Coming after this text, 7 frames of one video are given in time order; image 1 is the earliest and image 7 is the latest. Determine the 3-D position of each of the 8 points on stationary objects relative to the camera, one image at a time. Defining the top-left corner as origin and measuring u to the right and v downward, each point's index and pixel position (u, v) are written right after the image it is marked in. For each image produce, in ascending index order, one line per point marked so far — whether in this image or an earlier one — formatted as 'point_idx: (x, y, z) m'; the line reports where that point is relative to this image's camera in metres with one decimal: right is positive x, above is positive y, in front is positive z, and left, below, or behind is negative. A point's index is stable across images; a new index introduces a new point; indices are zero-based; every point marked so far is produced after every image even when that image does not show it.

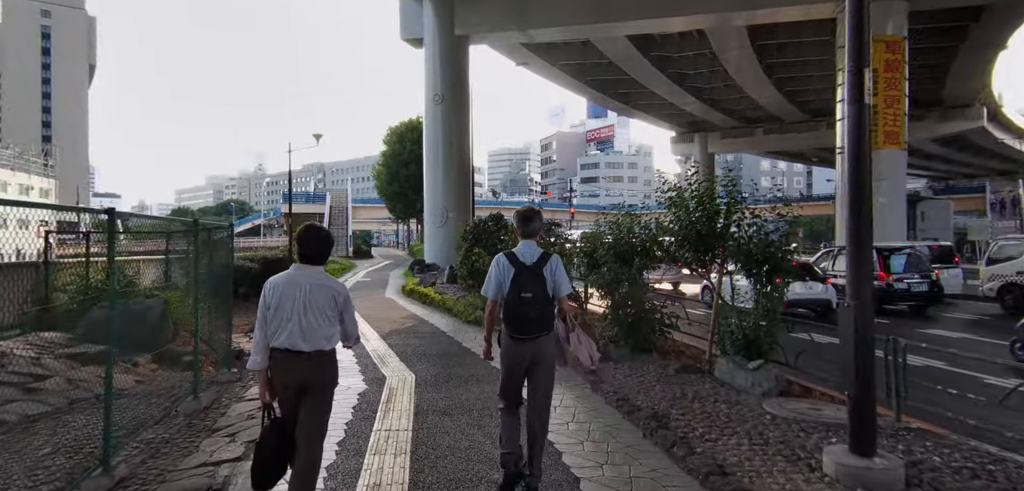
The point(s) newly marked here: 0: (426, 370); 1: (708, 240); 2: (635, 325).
0: (-1.0, -1.4, +6.4) m
1: (+2.1, +0.1, +6.0) m
2: (+1.6, -1.0, +7.4) m
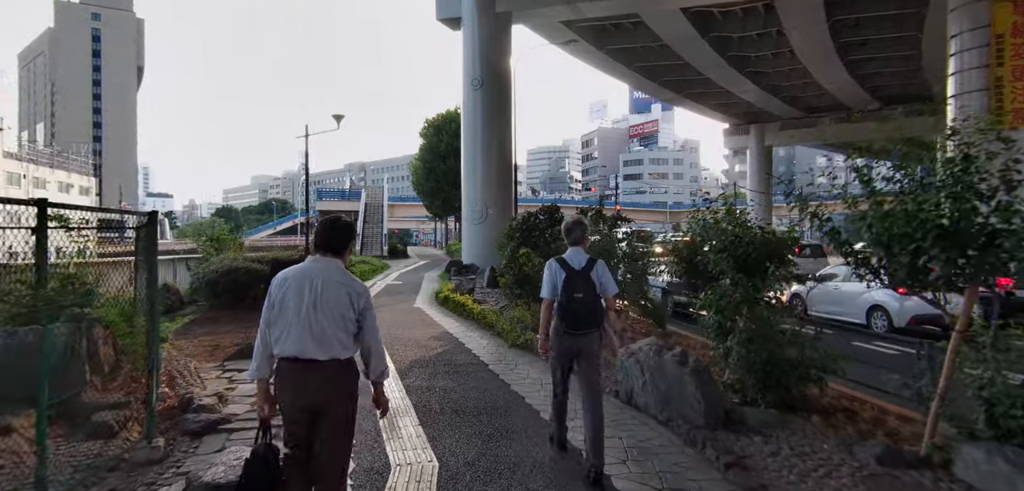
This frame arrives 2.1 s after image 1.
0: (-0.4, -1.4, +4.0) m
1: (+2.7, 0.0, +3.3) m
2: (+2.3, -1.0, +4.9) m
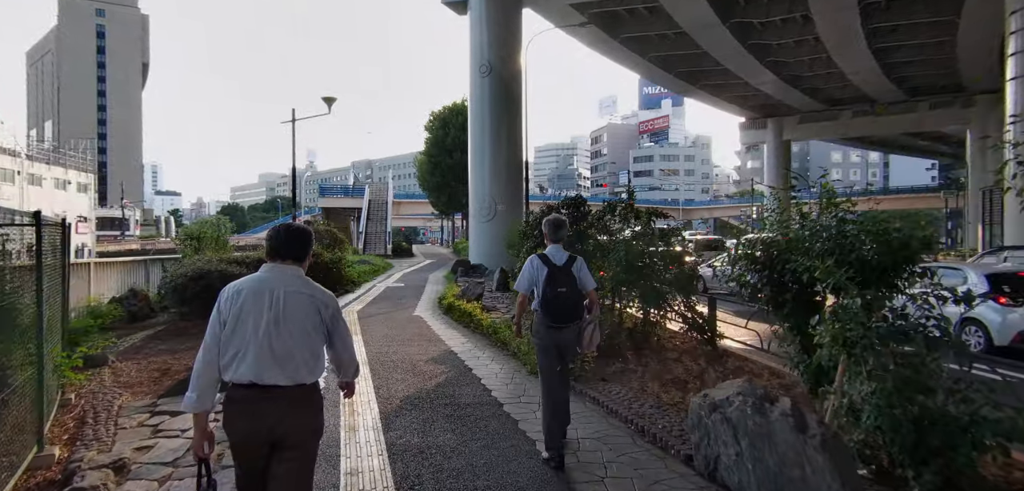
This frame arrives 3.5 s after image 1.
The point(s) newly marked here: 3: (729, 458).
0: (-0.2, -1.5, +2.4) m
1: (+2.8, 0.0, +1.7) m
2: (+2.4, -1.1, +3.3) m
3: (+1.3, -1.3, +3.3) m
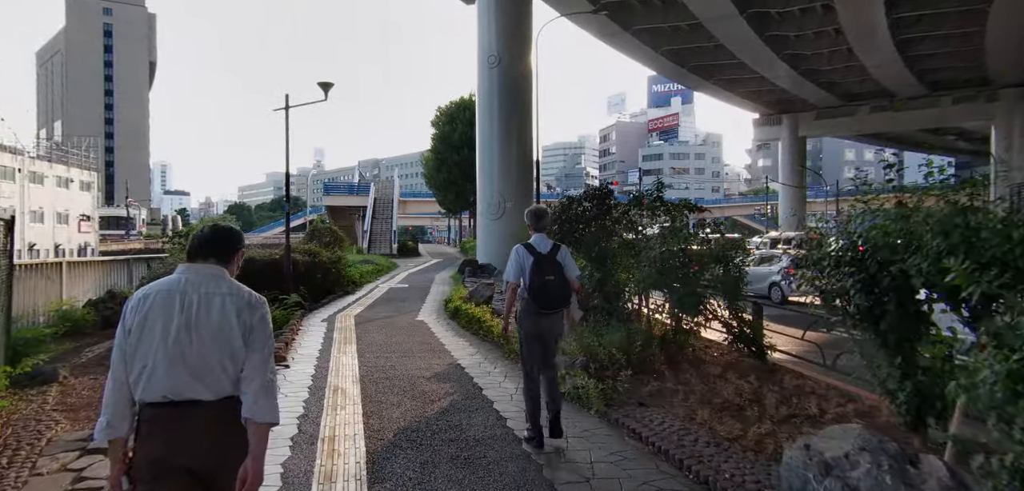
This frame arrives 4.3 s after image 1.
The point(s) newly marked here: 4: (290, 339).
0: (-0.1, -1.4, +1.5) m
1: (+2.9, 0.0, +0.7) m
2: (+2.6, -1.0, +2.3) m
3: (+1.4, -1.2, +2.3) m
4: (-3.0, -1.3, +7.5) m
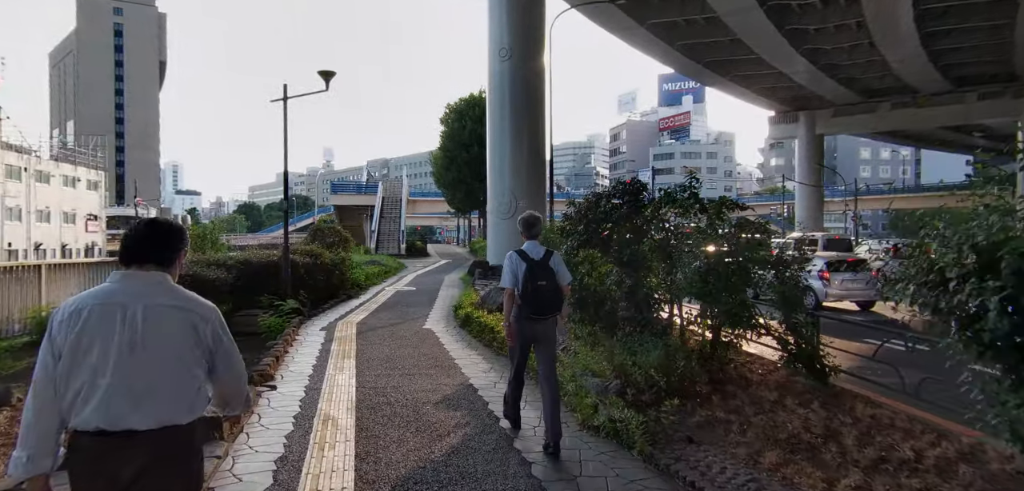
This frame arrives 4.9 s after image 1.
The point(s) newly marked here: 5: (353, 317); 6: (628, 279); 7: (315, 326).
0: (0.0, -1.5, +0.6) m
1: (+3.0, 0.0, -0.1) m
2: (+2.7, -1.1, +1.4) m
3: (+1.5, -1.3, +1.5) m
4: (-2.8, -1.3, +6.7) m
5: (-2.8, -1.3, +9.9) m
6: (+1.3, -0.4, +6.1) m
7: (-3.2, -1.3, +9.0) m
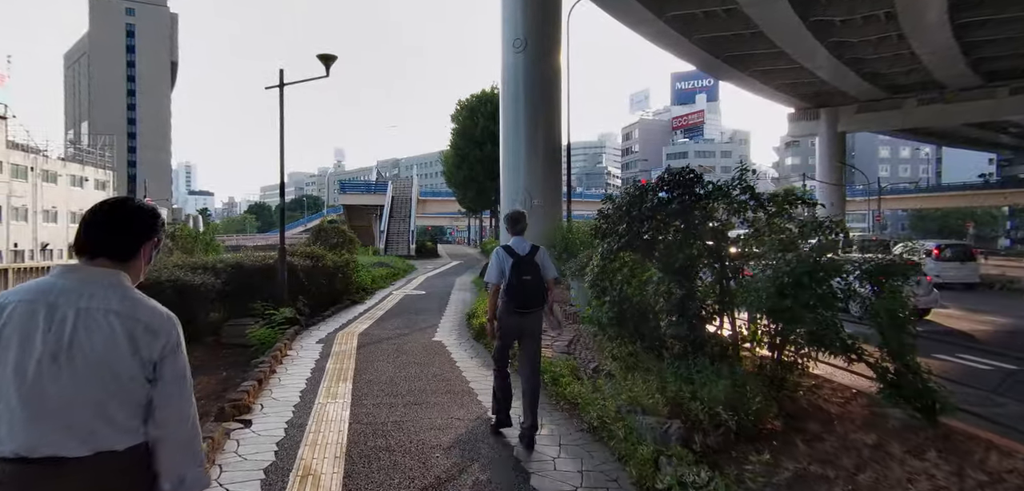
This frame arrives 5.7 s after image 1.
0: (+0.1, -1.5, -0.4) m
1: (+3.1, 0.0, -1.2) m
2: (+2.8, -1.1, +0.3) m
3: (+1.7, -1.3, +0.4) m
4: (-2.5, -1.3, +5.8) m
5: (-2.5, -1.3, +9.0) m
6: (+1.5, -0.4, +5.1) m
7: (-2.9, -1.3, +8.1) m
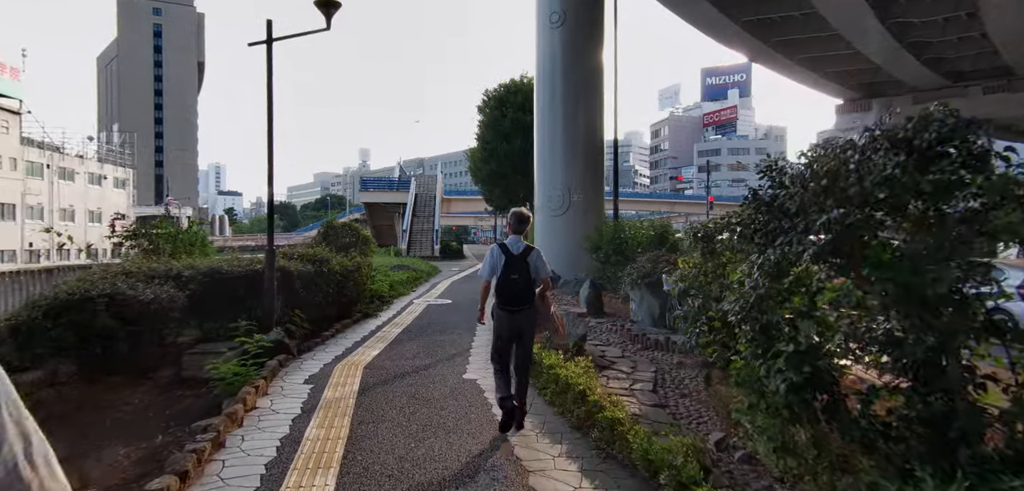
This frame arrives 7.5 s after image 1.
0: (+0.4, -1.5, -2.6) m
1: (+3.4, -0.1, -3.5) m
2: (+3.1, -1.1, -2.0) m
3: (+2.0, -1.3, -1.8) m
4: (-2.0, -1.4, +3.7) m
5: (-1.8, -1.3, +6.9) m
6: (+2.0, -0.4, +2.8) m
7: (-2.3, -1.3, +6.0) m
